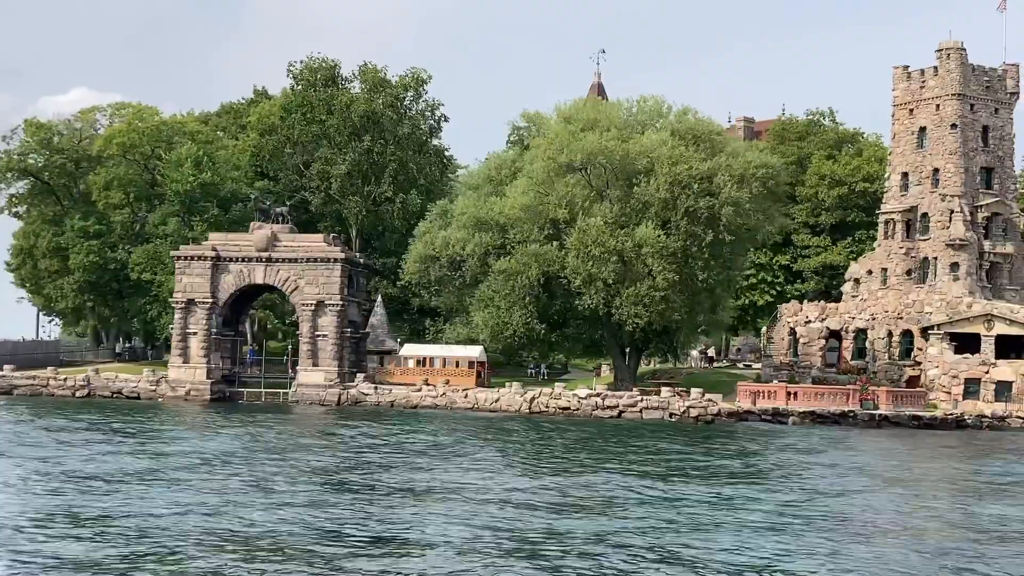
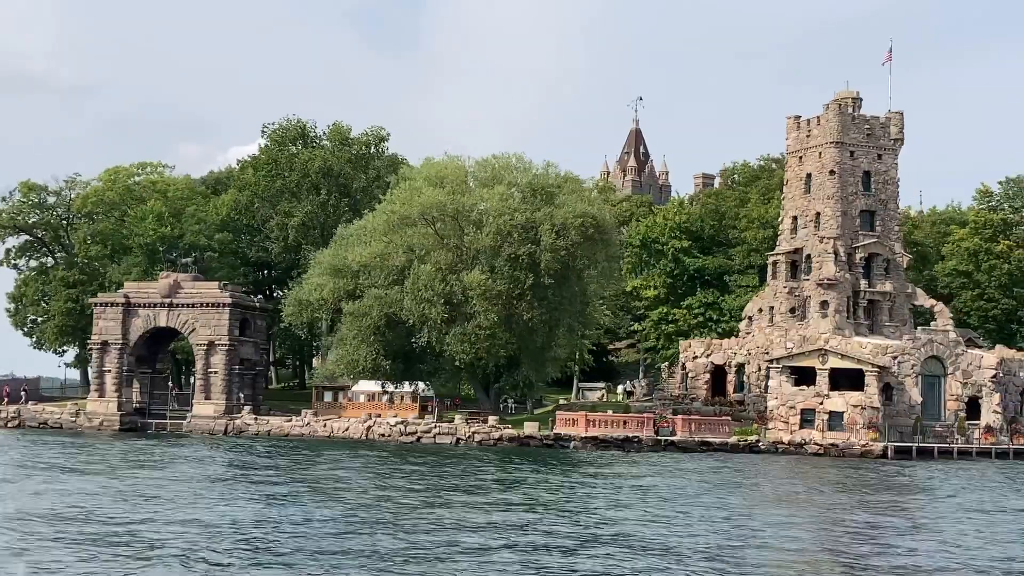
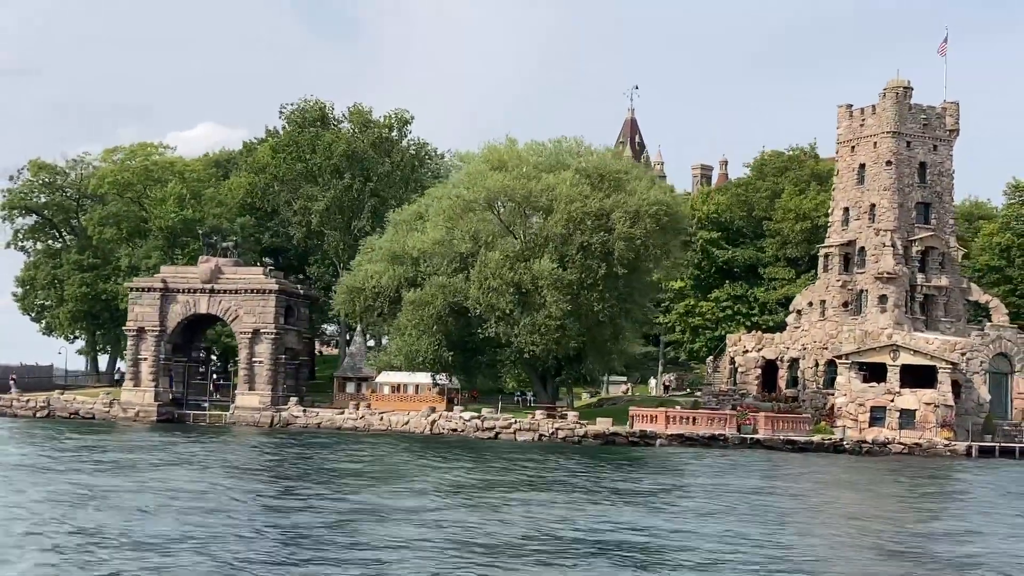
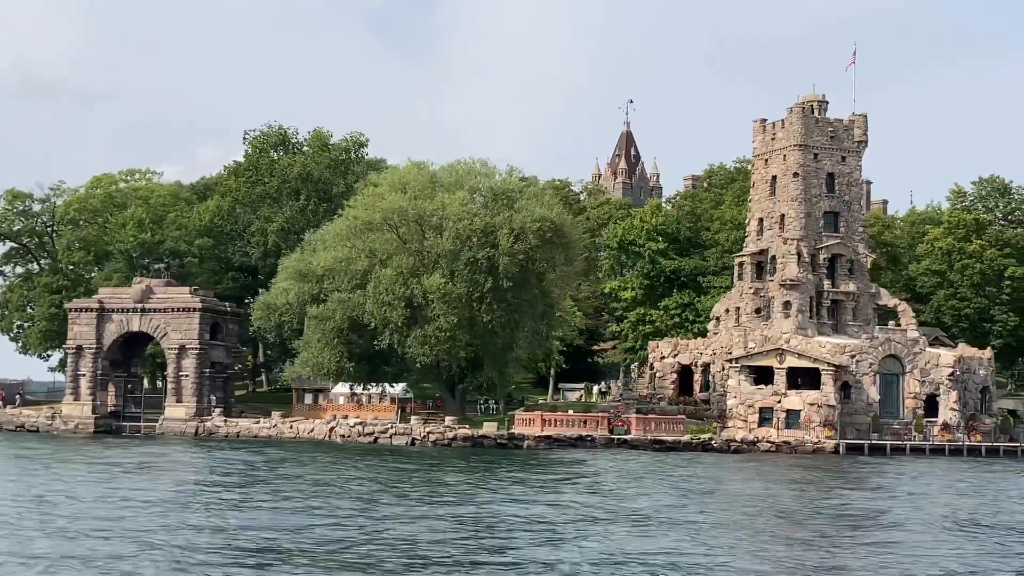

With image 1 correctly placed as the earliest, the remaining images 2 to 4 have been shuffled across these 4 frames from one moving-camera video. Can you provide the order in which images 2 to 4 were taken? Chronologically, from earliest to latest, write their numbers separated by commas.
3, 2, 4
